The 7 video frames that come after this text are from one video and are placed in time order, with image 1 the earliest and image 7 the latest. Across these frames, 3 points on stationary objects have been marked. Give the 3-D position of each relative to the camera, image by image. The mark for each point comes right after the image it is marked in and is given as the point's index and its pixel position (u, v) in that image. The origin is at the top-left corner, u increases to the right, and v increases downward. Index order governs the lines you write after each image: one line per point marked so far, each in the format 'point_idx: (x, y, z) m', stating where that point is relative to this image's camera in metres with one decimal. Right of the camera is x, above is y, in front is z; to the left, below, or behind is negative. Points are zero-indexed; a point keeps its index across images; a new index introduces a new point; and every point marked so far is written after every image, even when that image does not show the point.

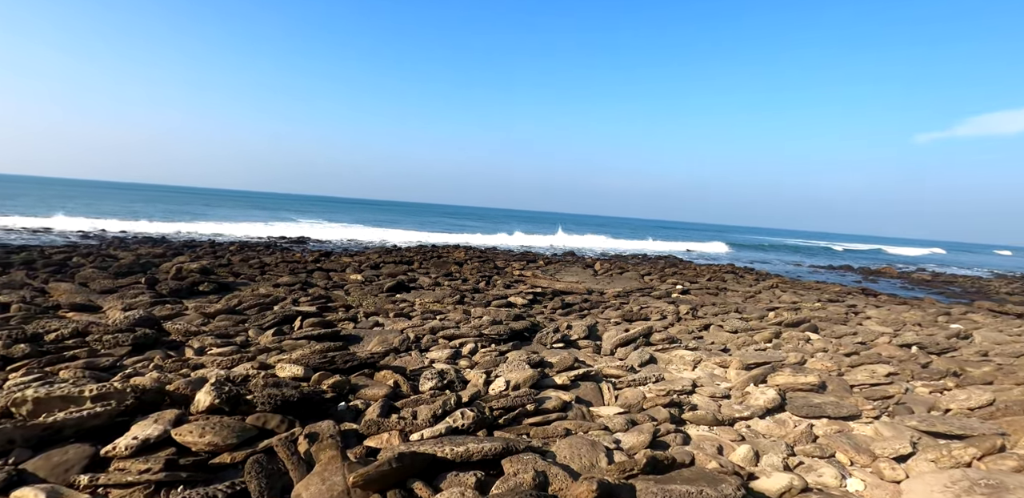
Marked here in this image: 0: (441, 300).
0: (-1.8, -1.3, +14.6) m
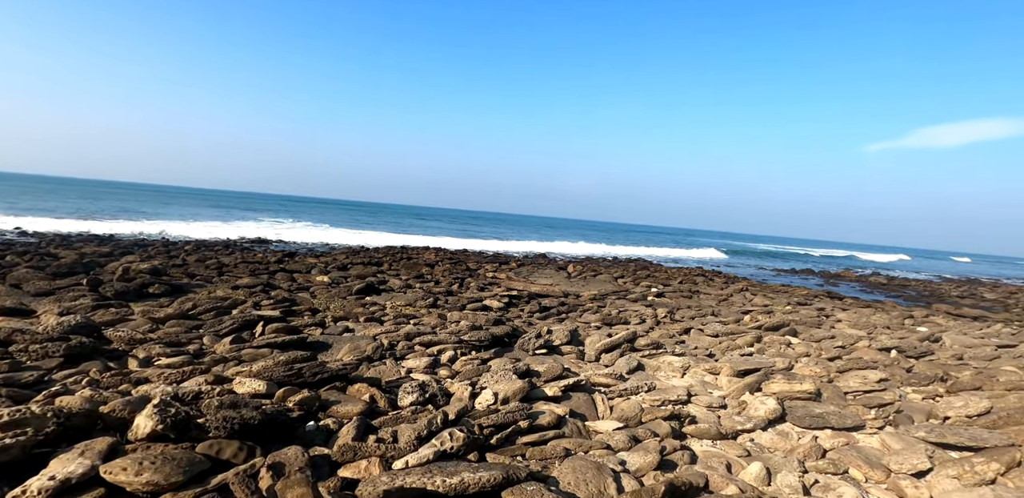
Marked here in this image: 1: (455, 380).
0: (-2.4, -1.3, +13.9) m
1: (-0.6, -1.6, +6.9) m
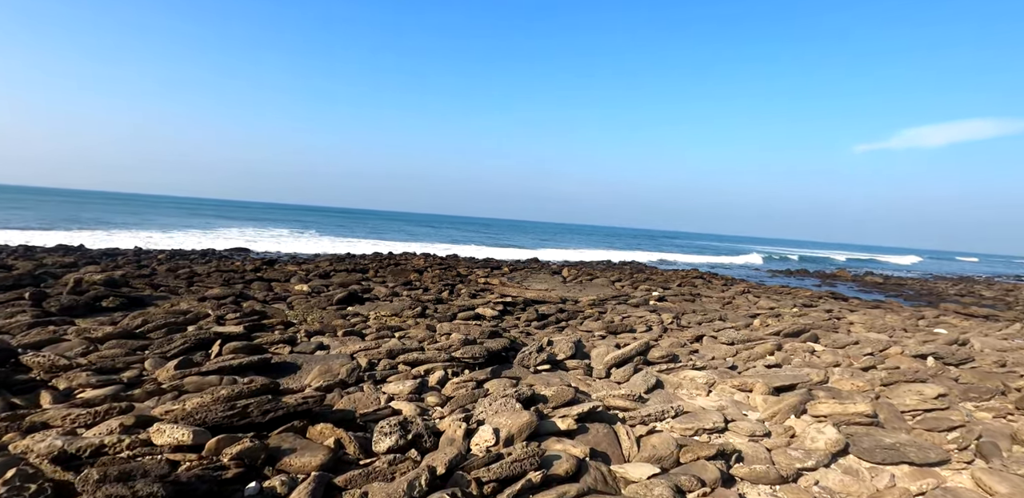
0: (-2.6, -1.4, +12.7) m
1: (-0.6, -1.6, +5.8) m
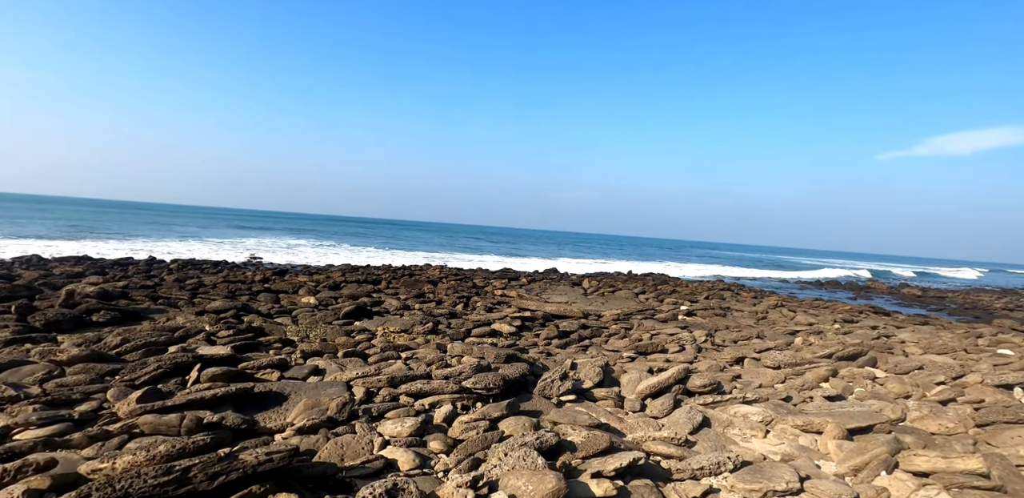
0: (-2.2, -1.7, +11.8) m
1: (-0.4, -1.7, +4.7) m
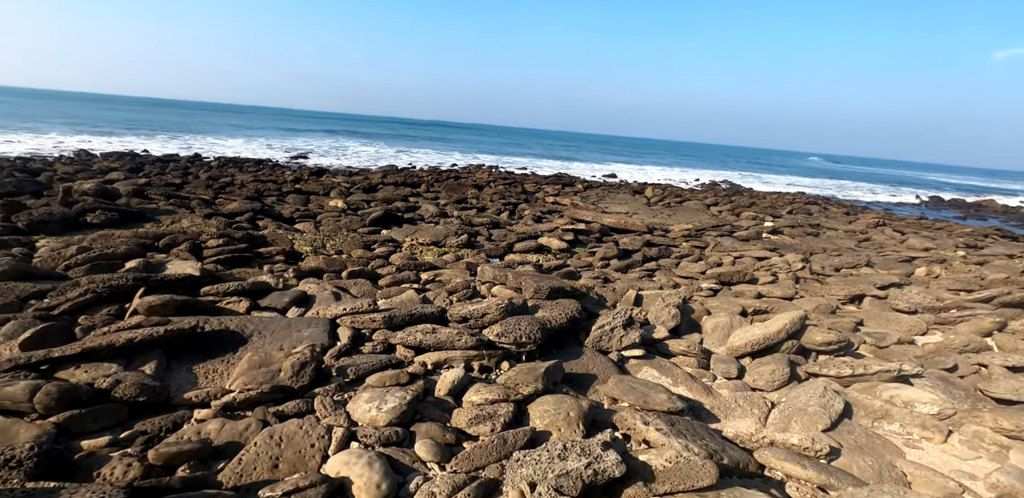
0: (-1.2, +0.1, +10.0) m
1: (-0.3, -1.1, +2.9) m
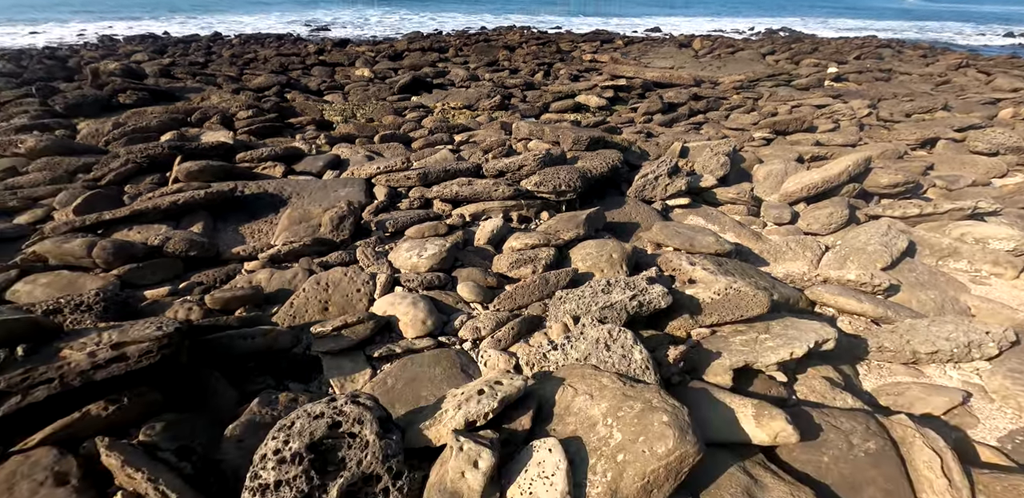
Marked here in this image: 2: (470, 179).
0: (-0.6, +2.4, +9.6) m
1: (-0.1, -0.3, +2.9) m
2: (-0.3, +0.6, +4.6) m
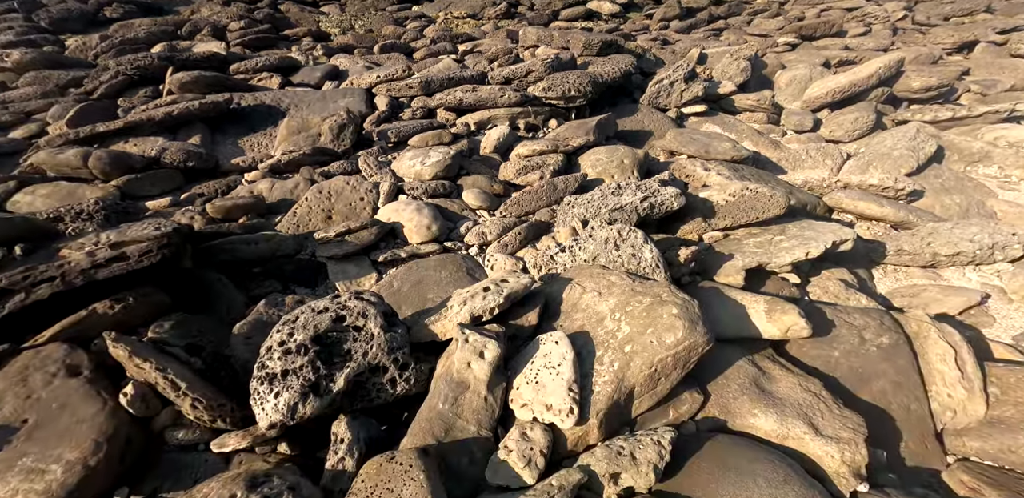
0: (-0.4, +3.8, +9.1) m
1: (0.0, +0.2, +2.9) m
2: (-0.2, +1.3, +4.4) m
